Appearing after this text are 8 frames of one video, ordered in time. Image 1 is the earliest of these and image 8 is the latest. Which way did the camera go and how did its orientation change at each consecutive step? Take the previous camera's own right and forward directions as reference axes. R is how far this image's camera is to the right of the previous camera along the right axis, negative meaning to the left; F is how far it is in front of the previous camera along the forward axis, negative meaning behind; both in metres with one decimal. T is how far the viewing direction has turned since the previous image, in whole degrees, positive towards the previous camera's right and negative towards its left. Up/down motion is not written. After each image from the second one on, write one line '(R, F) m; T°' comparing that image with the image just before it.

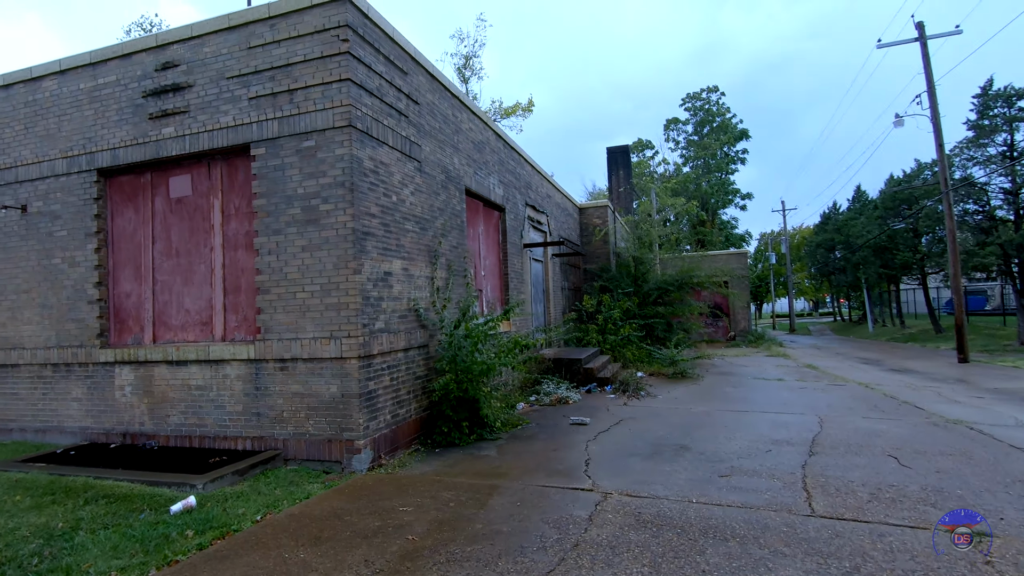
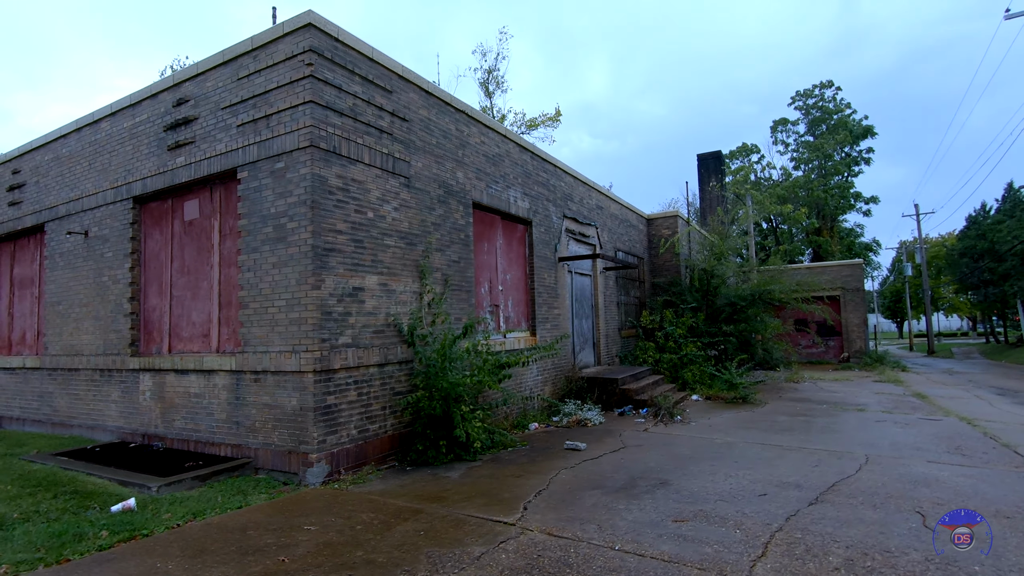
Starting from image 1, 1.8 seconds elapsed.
(+1.6, +0.4) m; -12°
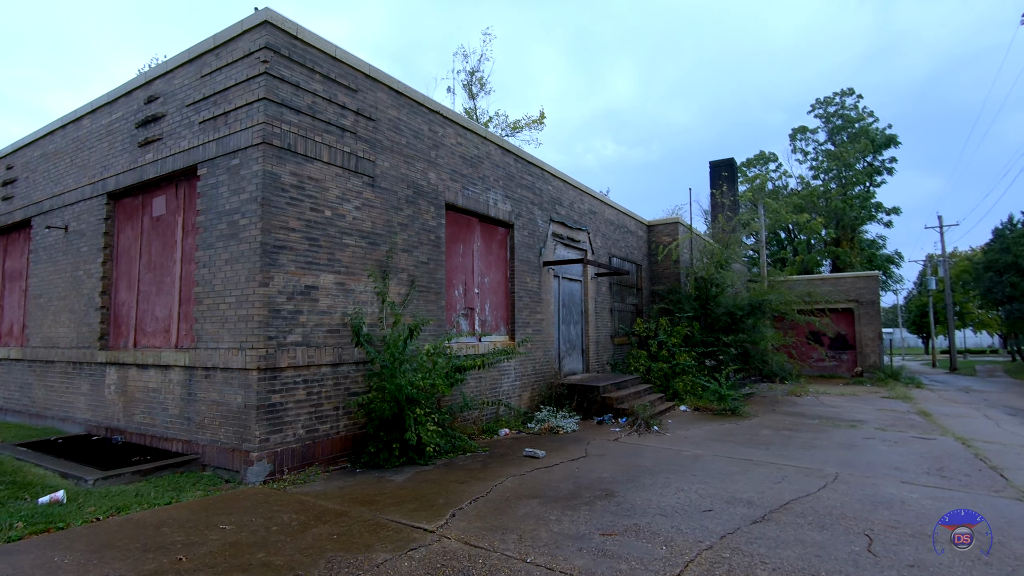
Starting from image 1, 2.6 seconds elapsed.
(+0.8, +0.1) m; -2°
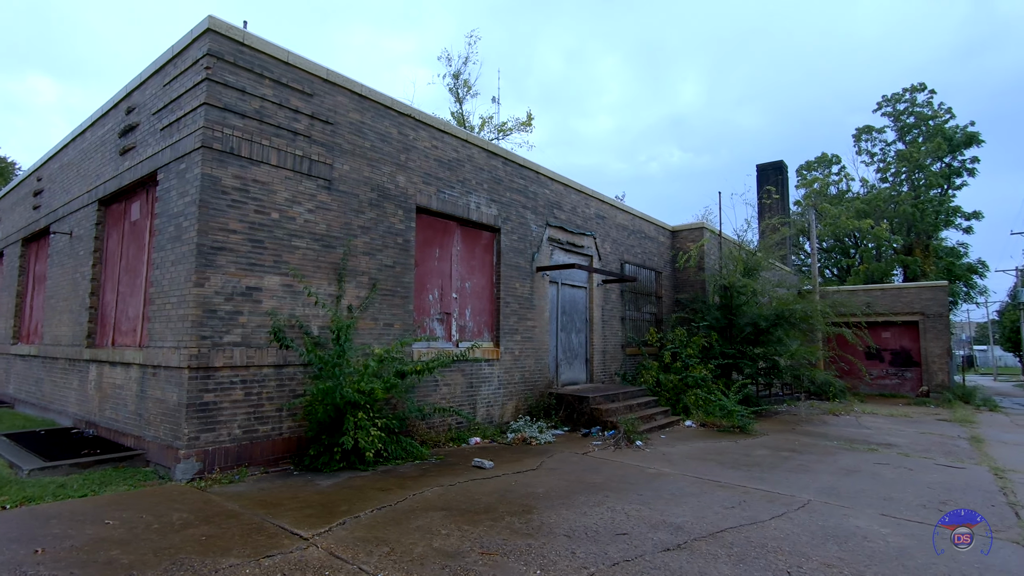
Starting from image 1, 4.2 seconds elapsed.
(+1.4, +0.3) m; -7°
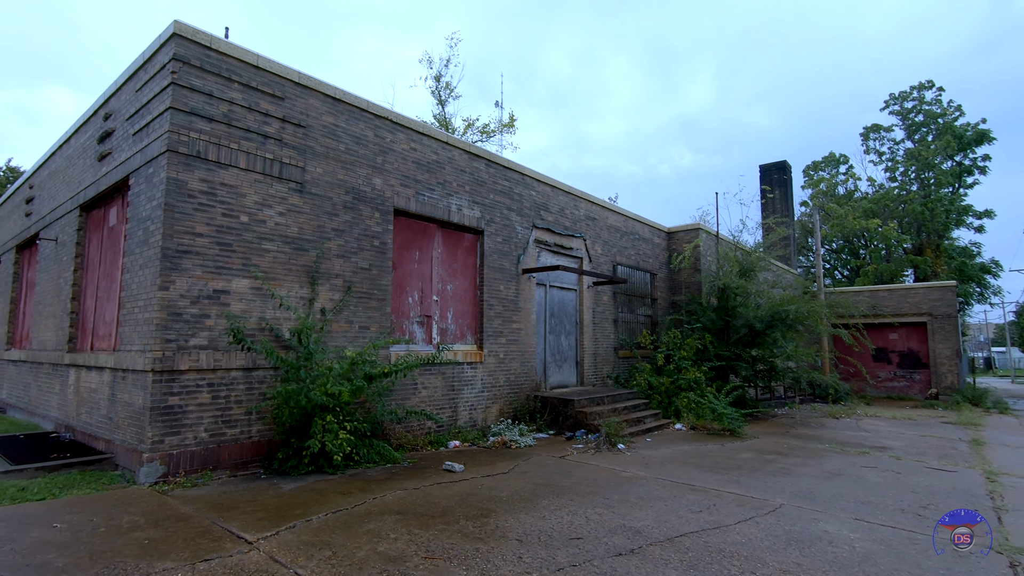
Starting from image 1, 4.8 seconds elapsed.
(+0.5, +0.1) m; -1°
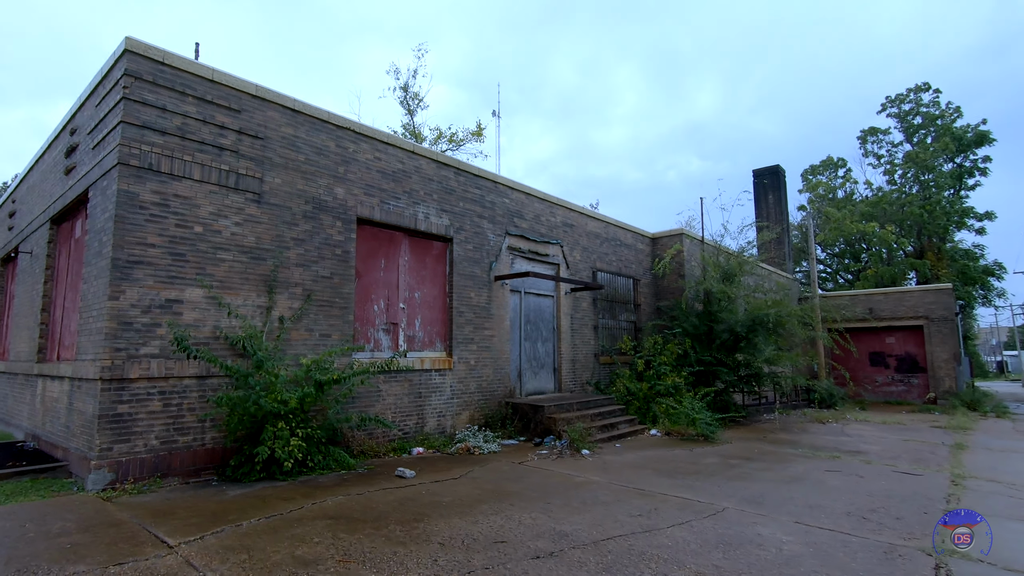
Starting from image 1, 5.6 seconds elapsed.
(+0.7, 0.0) m; -1°
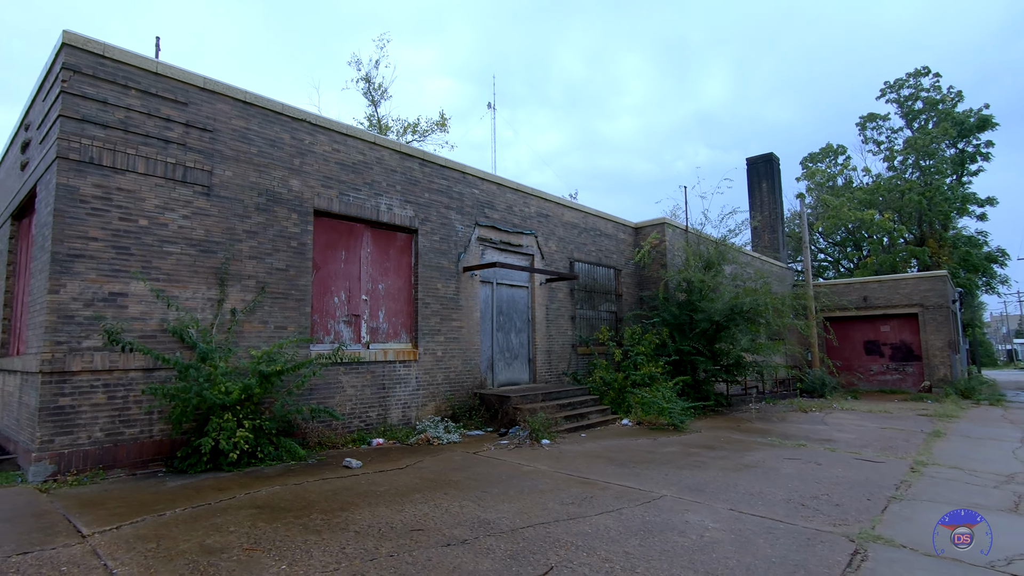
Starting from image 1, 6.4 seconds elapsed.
(+0.8, 0.0) m; -1°
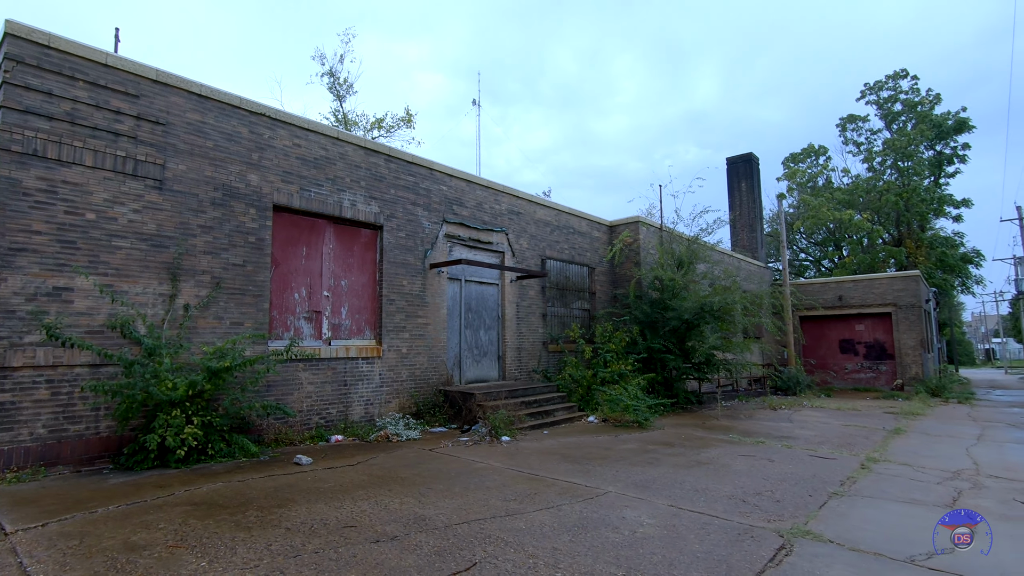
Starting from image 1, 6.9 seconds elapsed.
(+0.5, 0.0) m; +1°
